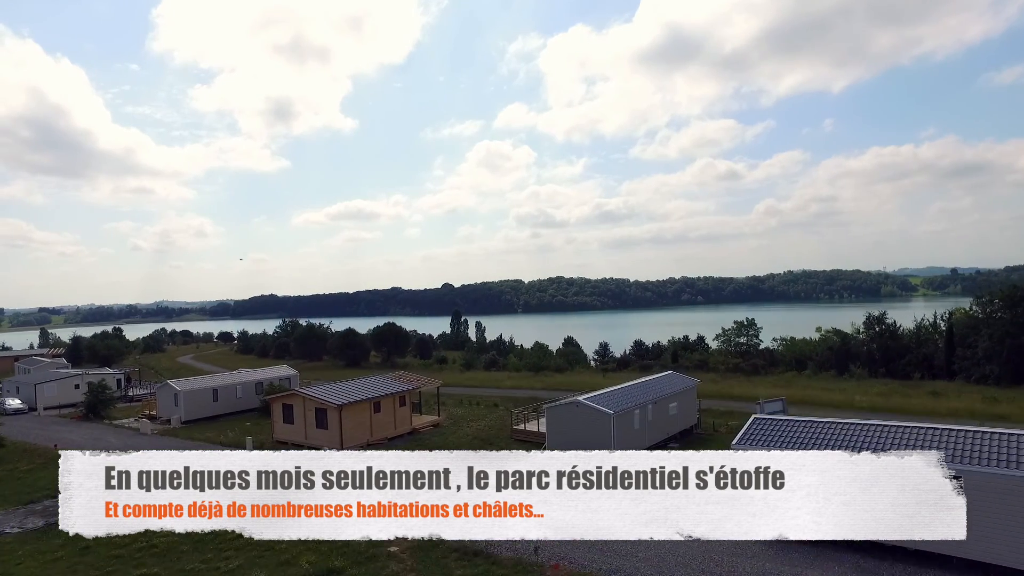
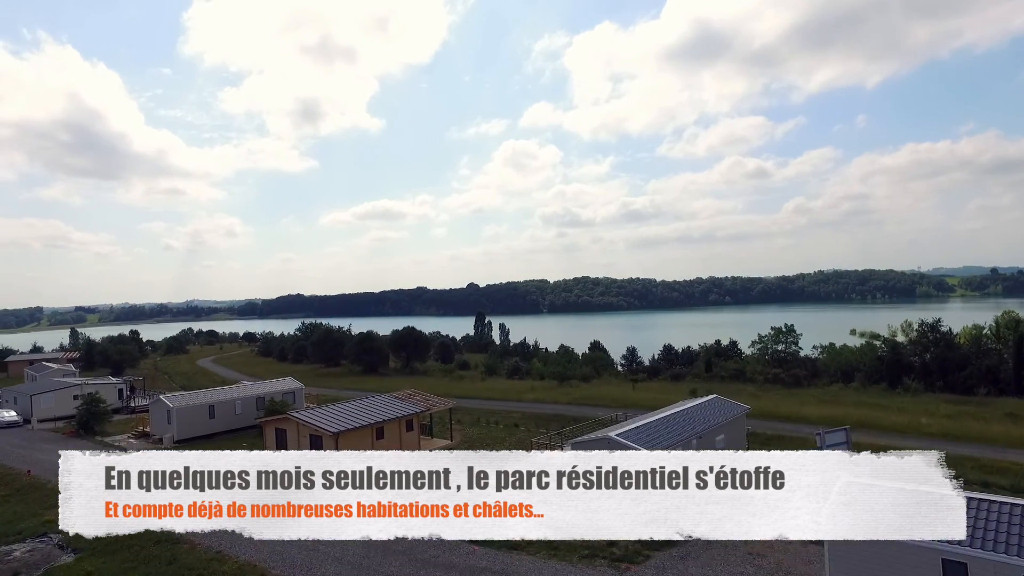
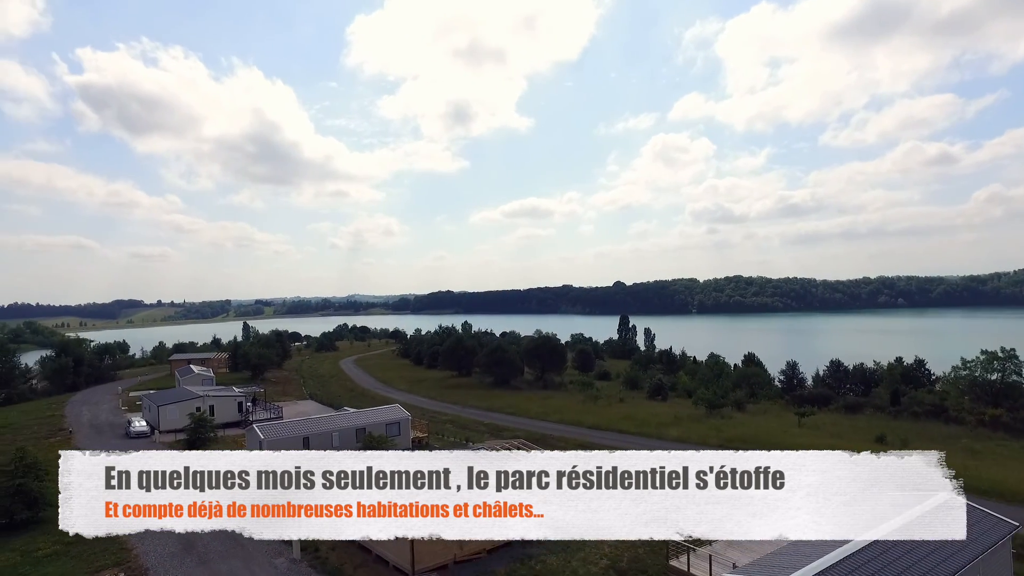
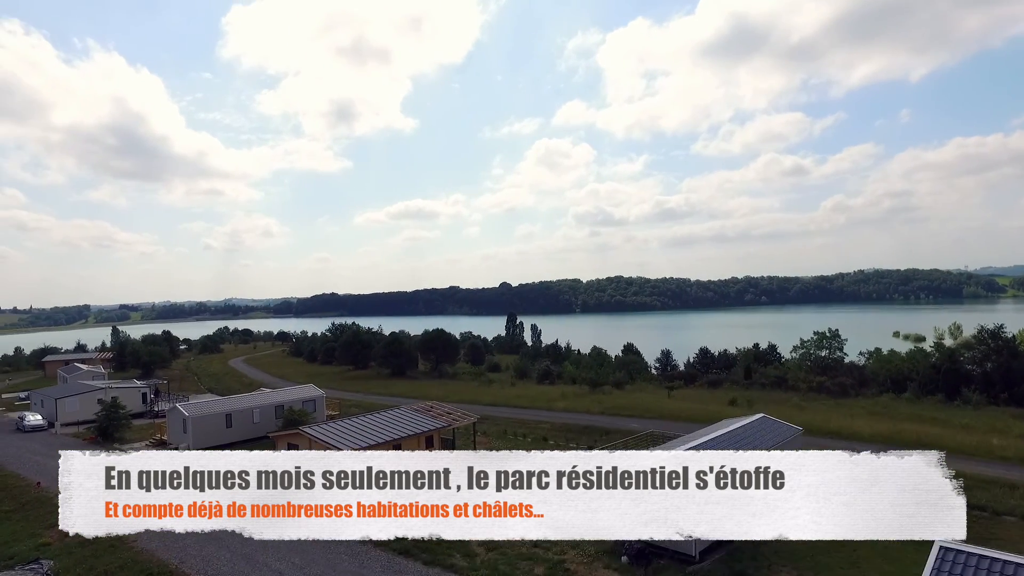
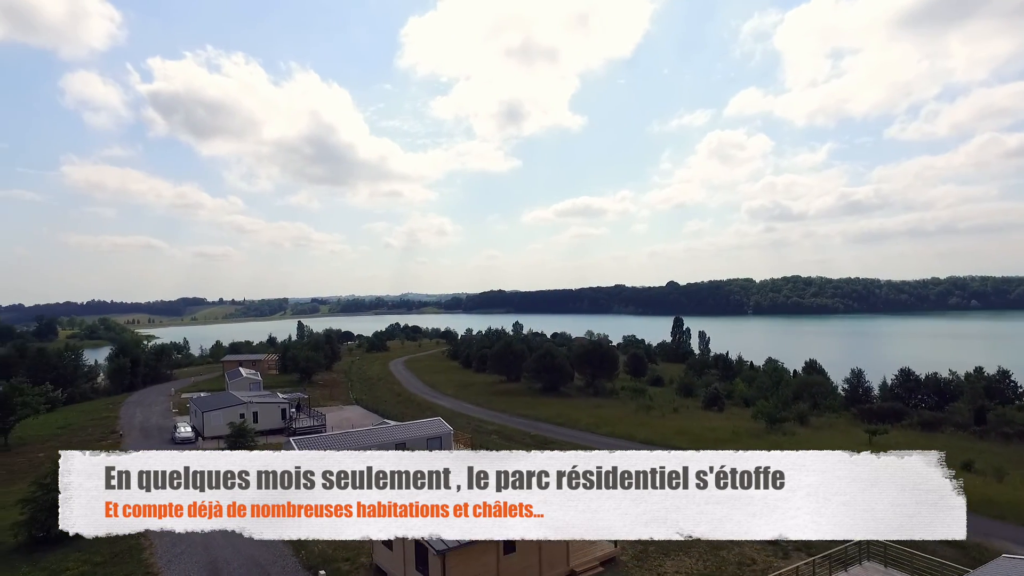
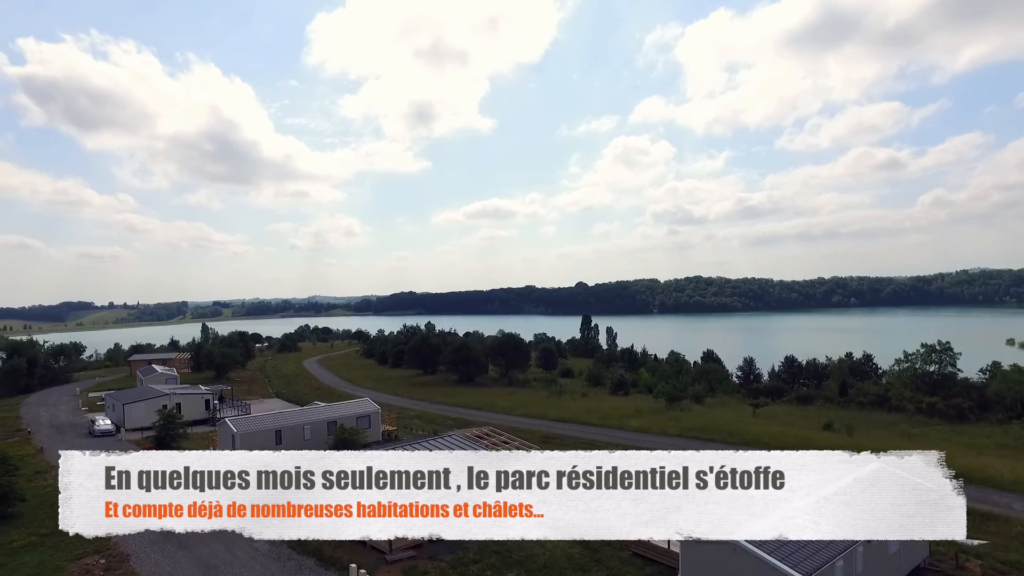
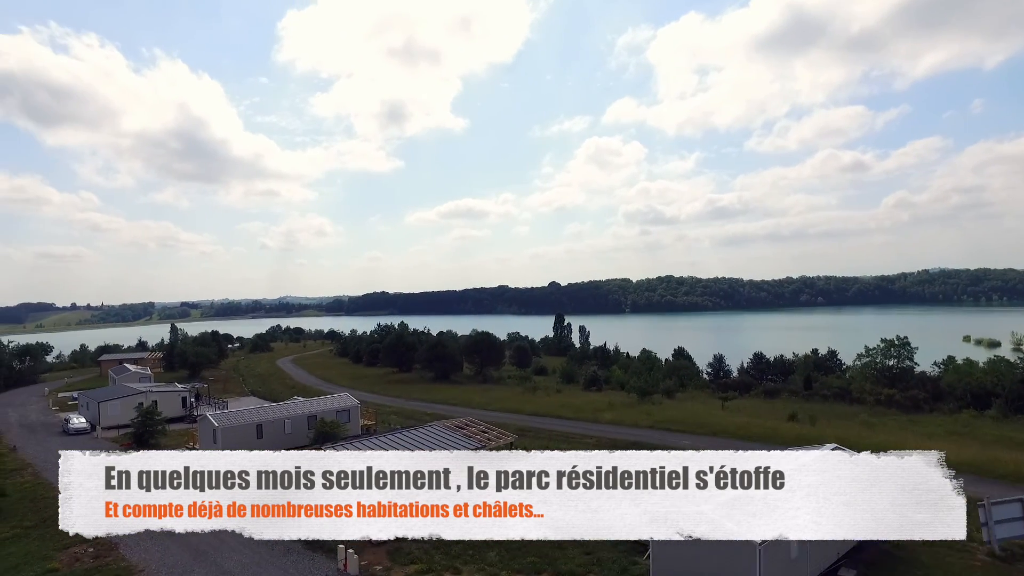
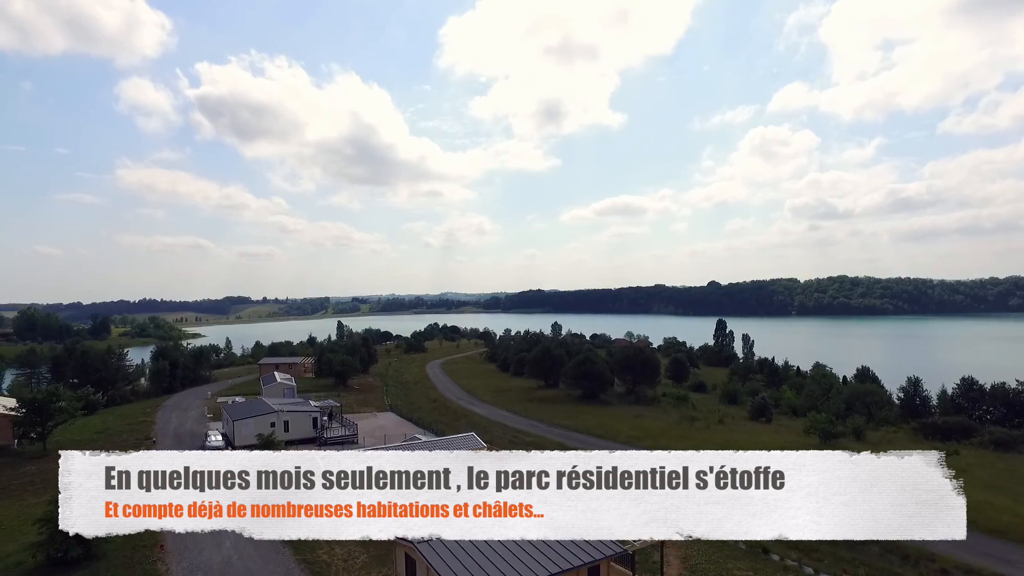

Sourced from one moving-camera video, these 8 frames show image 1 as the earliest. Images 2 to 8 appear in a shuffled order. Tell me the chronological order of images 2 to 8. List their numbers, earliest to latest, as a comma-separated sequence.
2, 4, 7, 6, 3, 5, 8
